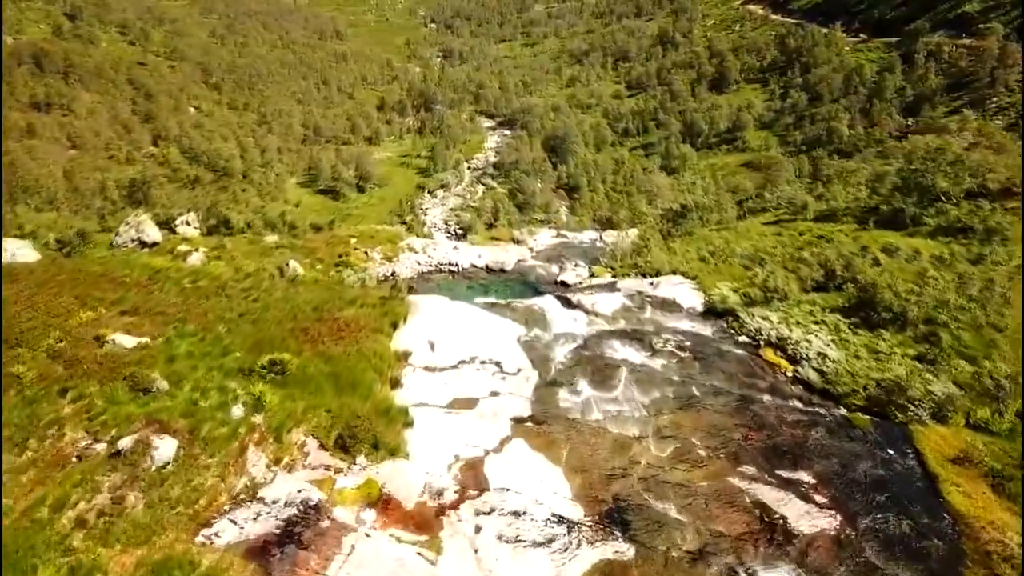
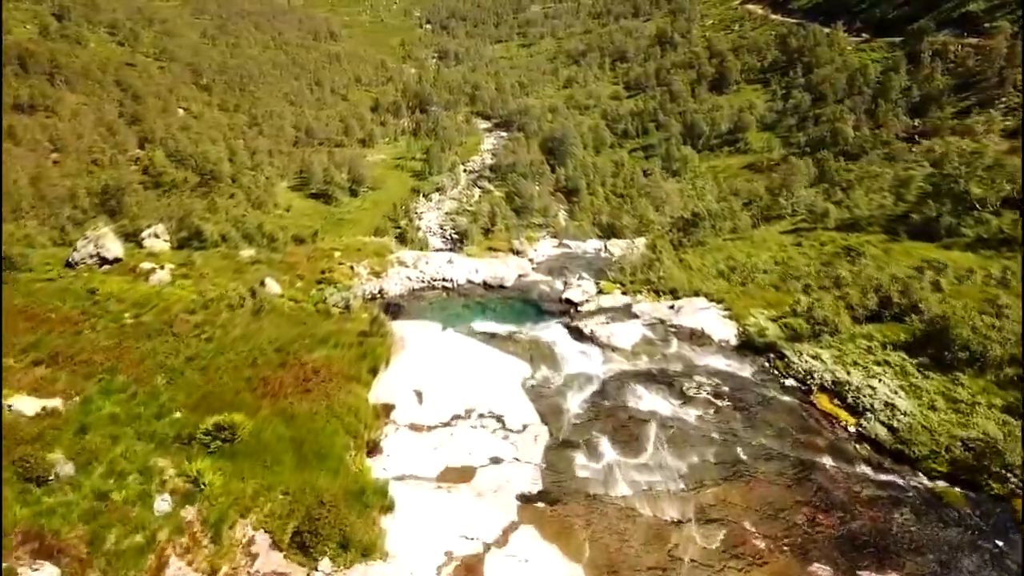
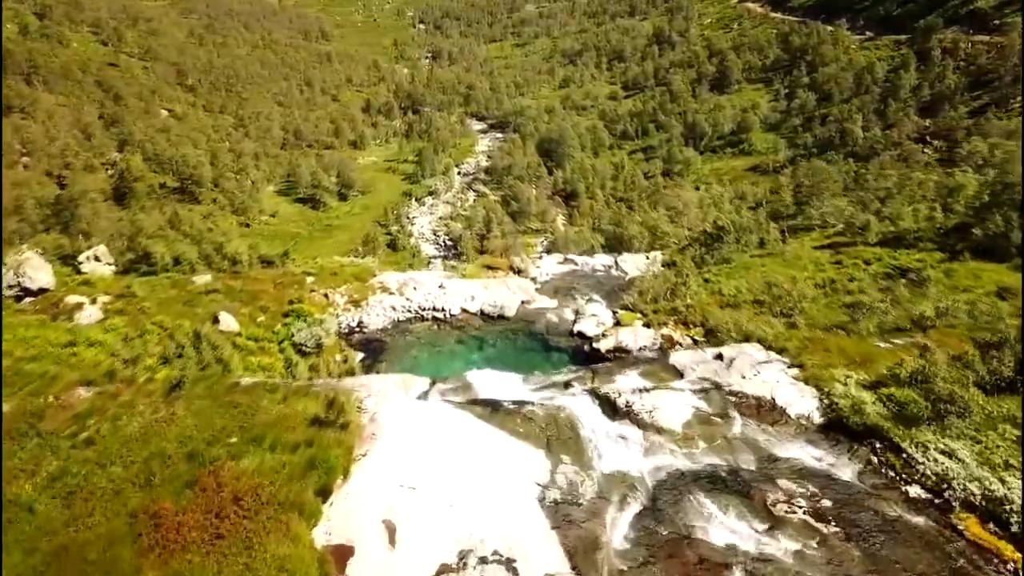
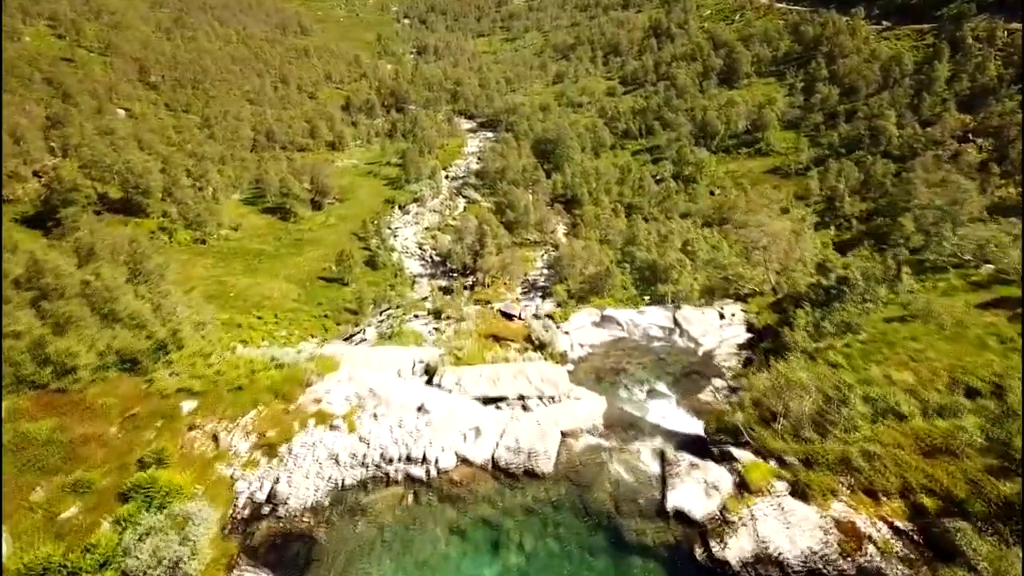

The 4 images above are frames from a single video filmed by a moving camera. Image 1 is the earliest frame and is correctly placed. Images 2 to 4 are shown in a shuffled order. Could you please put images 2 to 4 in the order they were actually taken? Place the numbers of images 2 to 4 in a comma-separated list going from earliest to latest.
2, 3, 4
